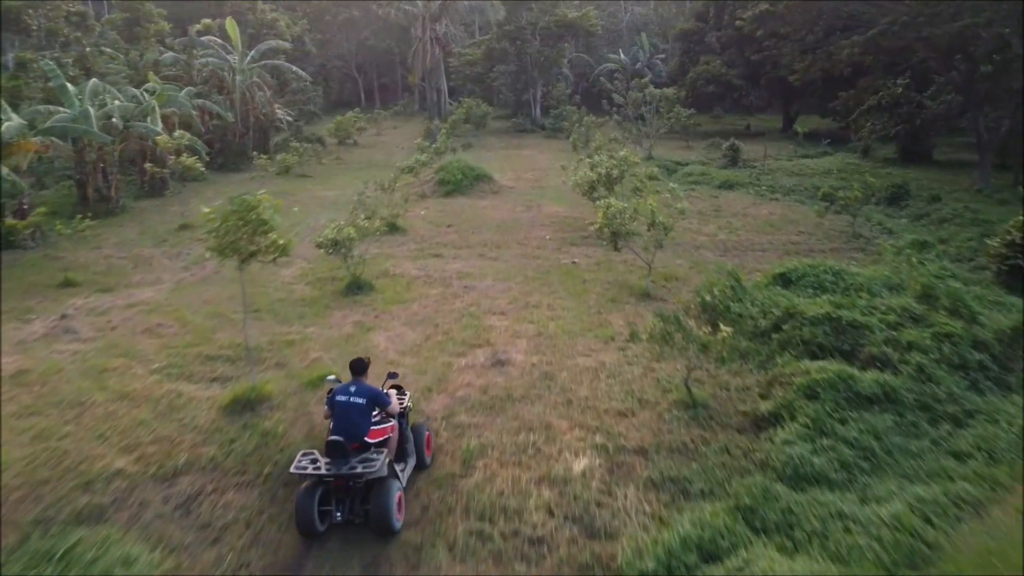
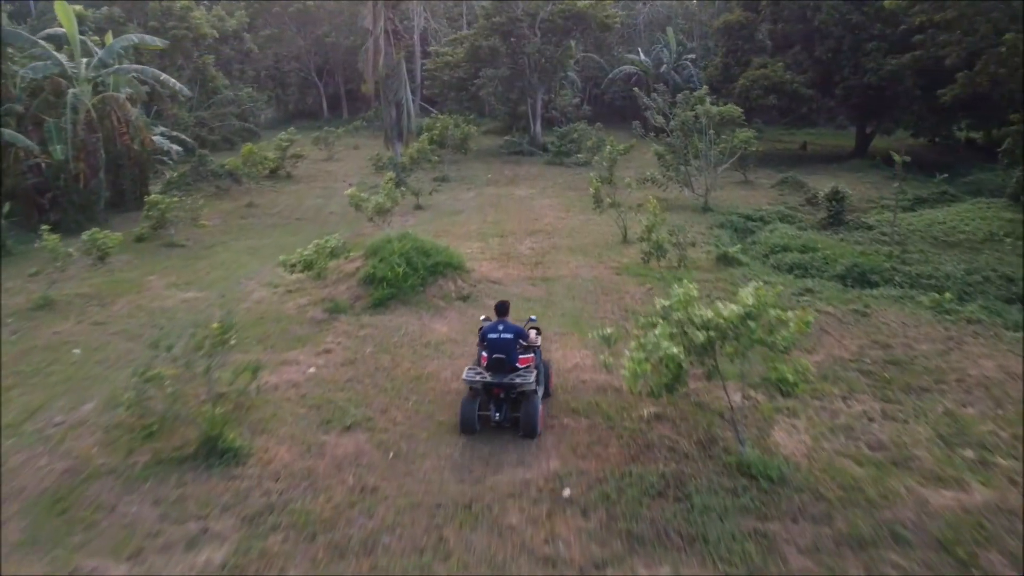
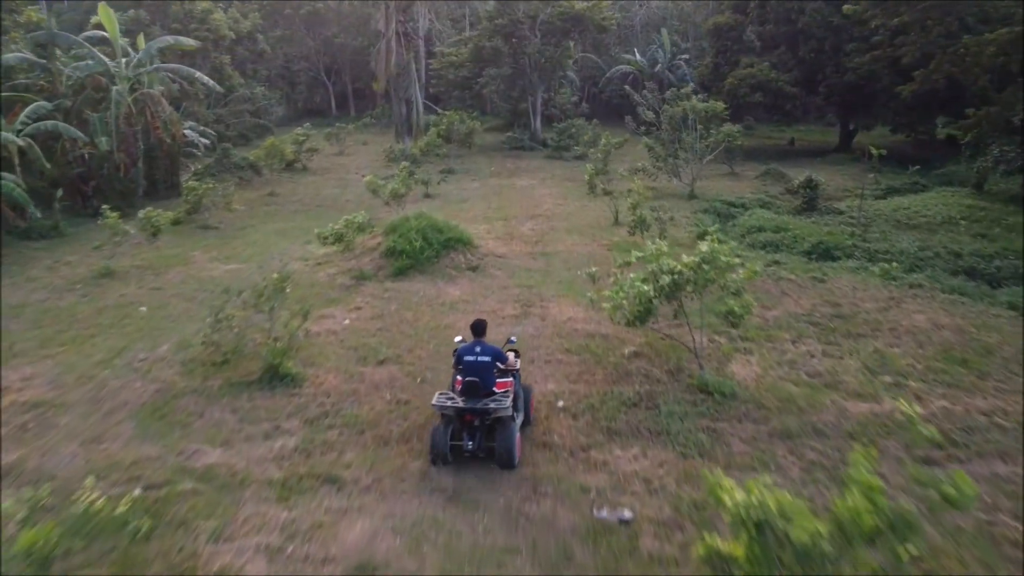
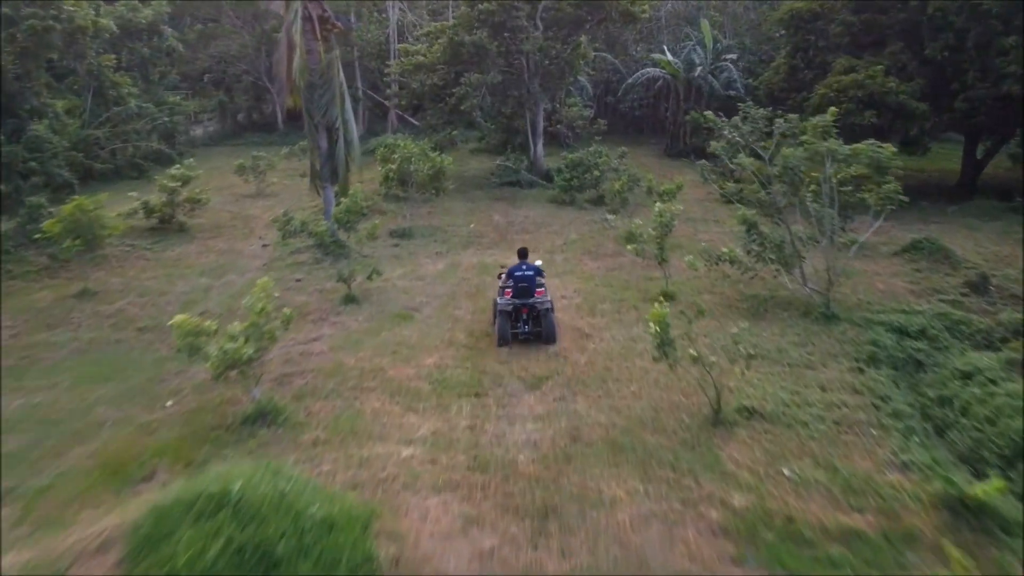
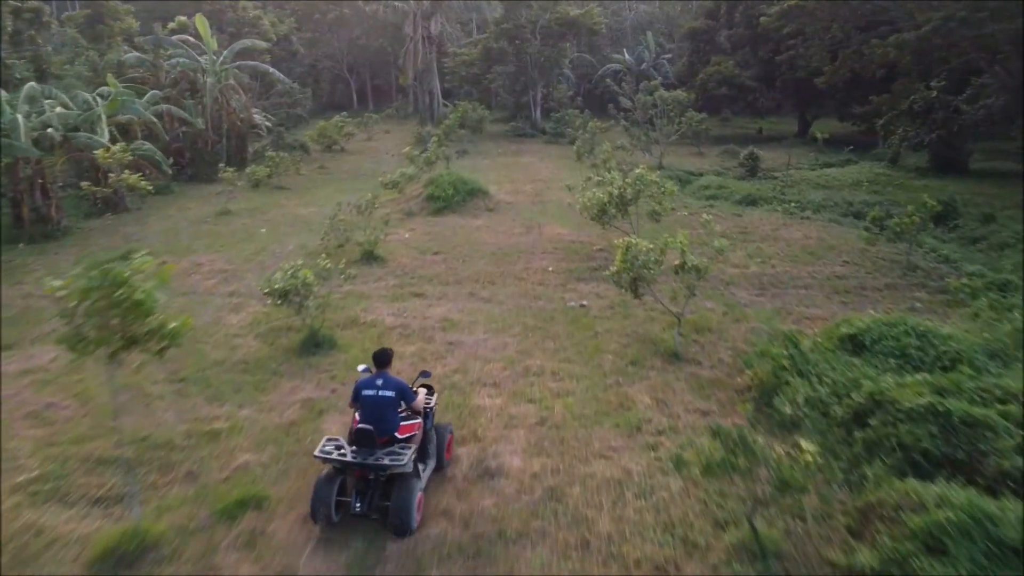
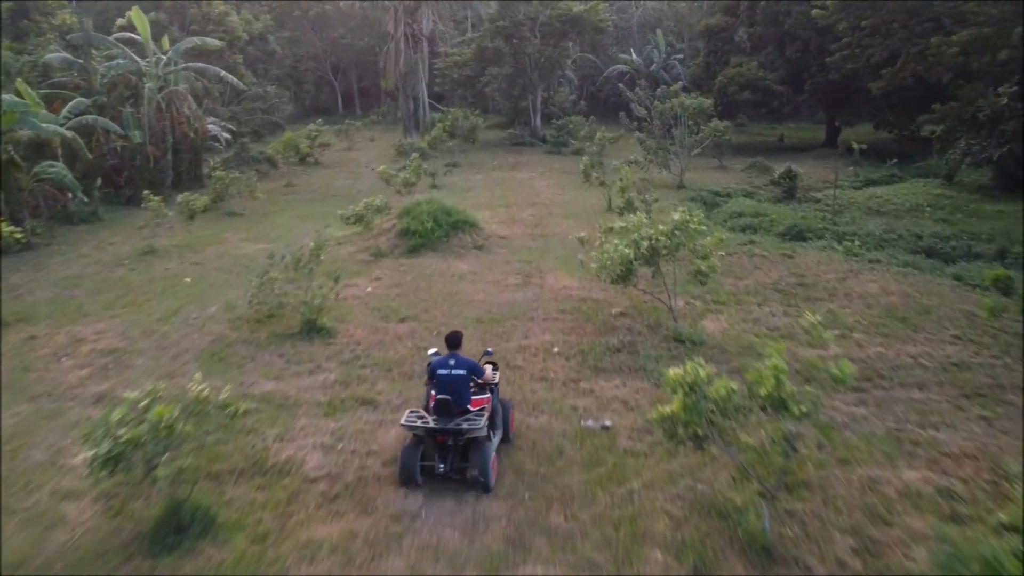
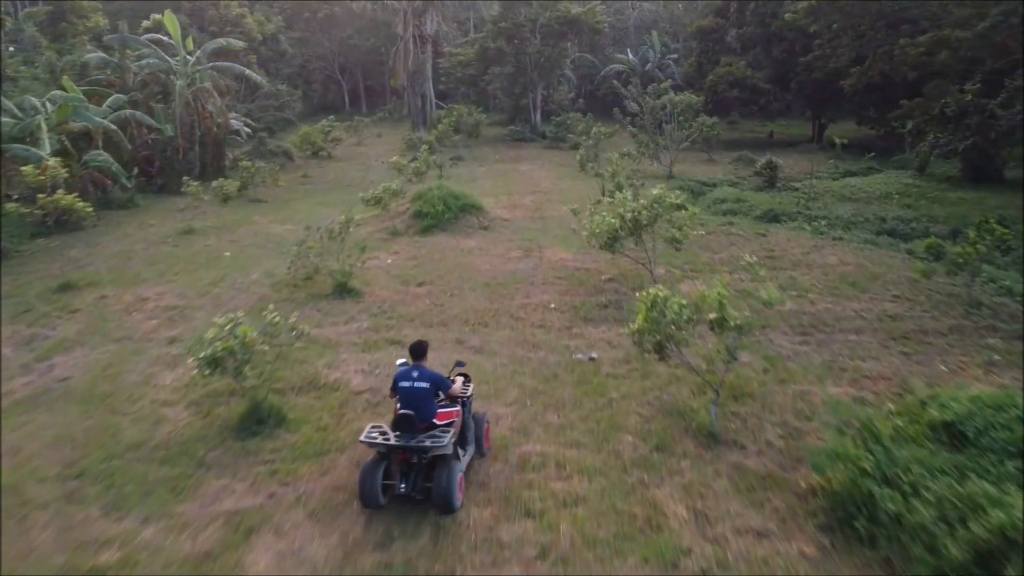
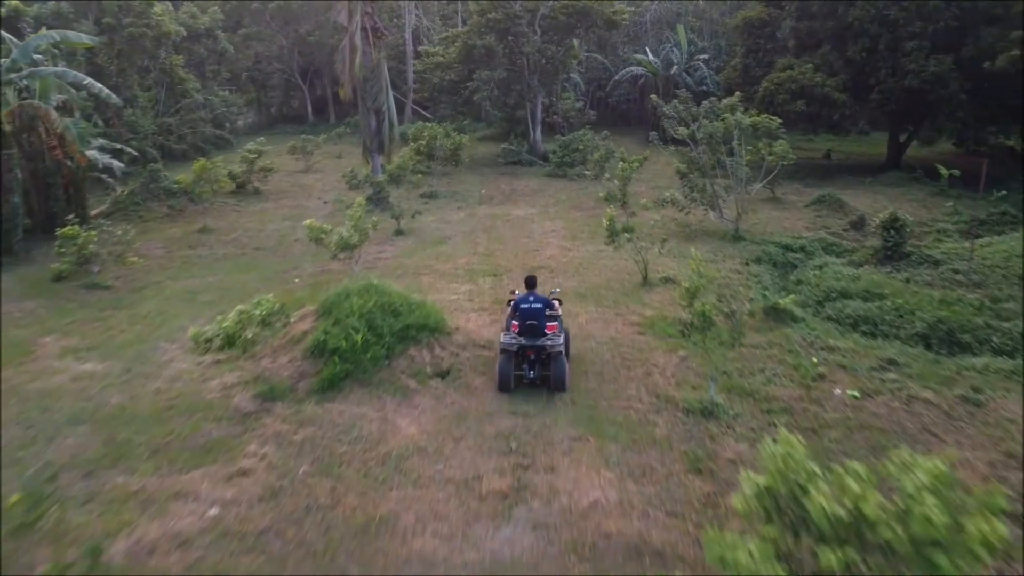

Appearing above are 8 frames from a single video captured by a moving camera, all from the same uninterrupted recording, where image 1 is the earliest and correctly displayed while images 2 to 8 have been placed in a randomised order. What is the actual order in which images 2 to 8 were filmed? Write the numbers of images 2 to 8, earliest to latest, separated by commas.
5, 7, 6, 3, 2, 8, 4
